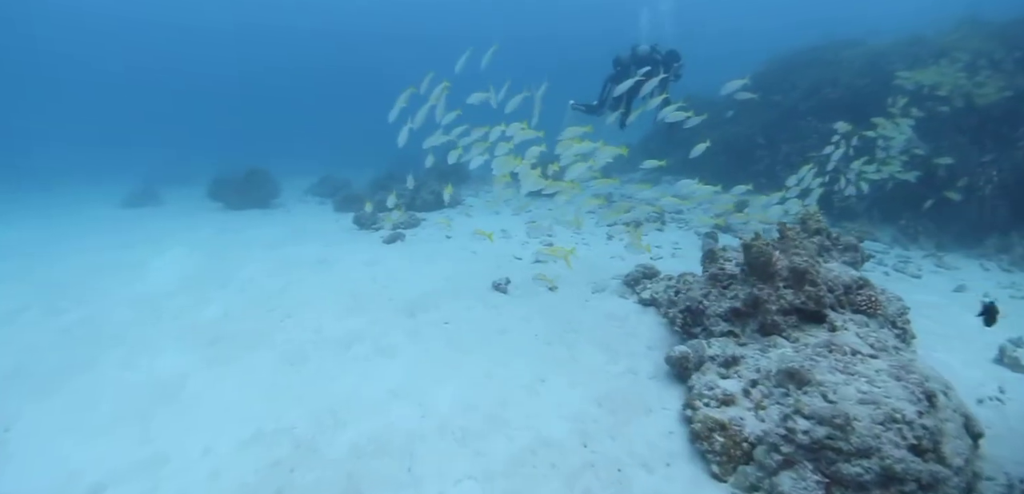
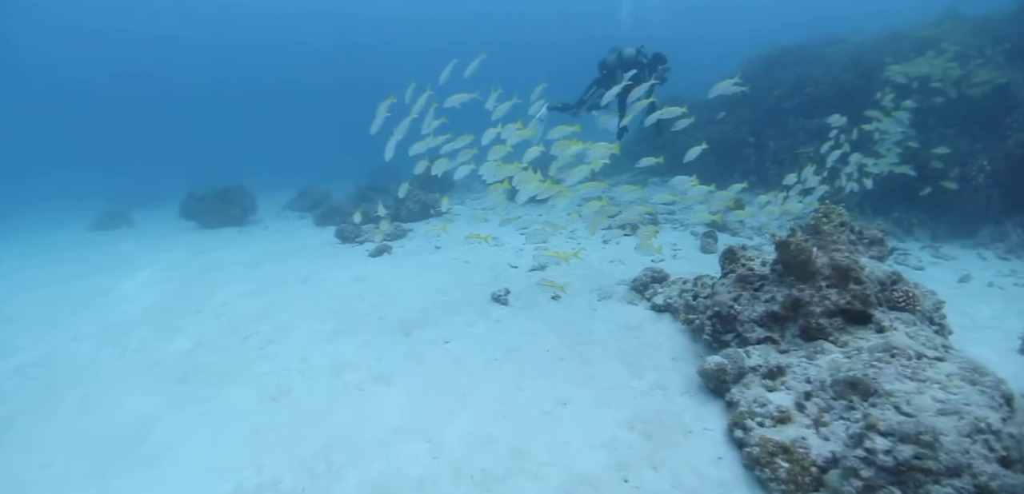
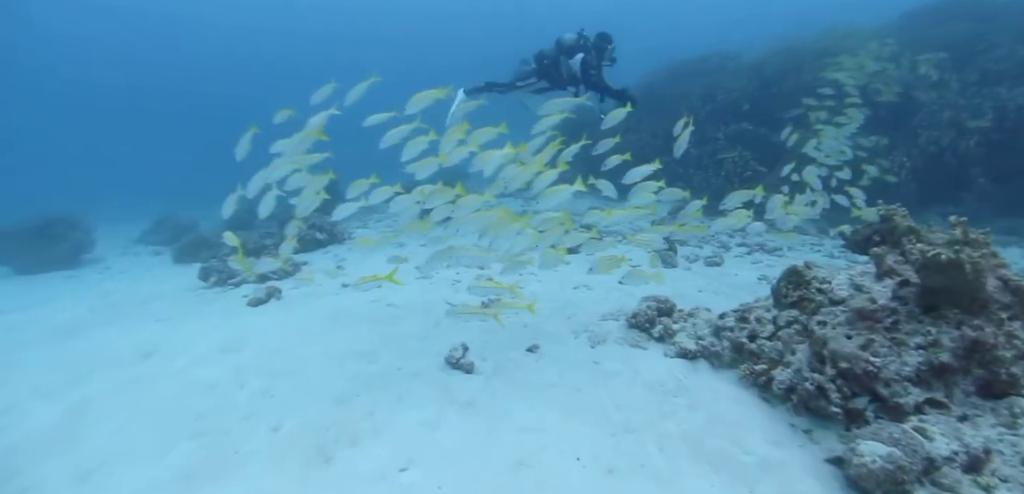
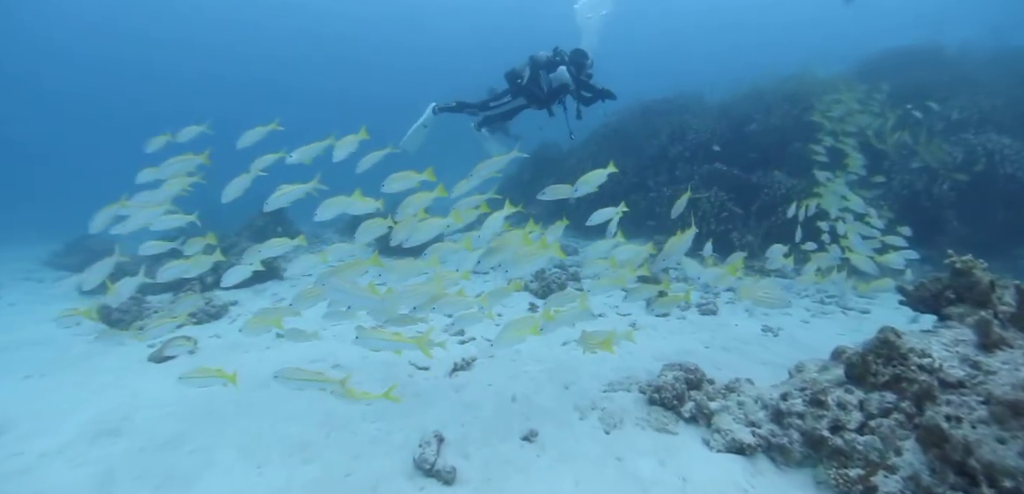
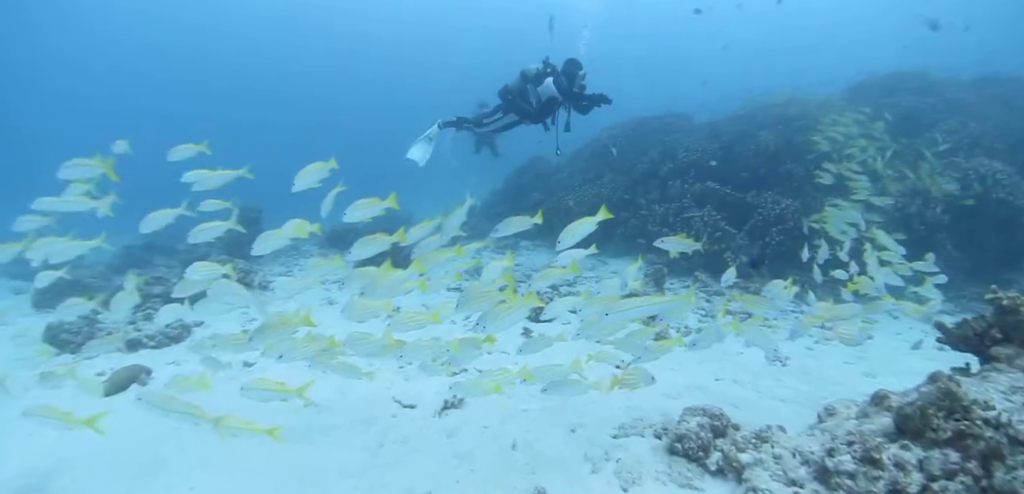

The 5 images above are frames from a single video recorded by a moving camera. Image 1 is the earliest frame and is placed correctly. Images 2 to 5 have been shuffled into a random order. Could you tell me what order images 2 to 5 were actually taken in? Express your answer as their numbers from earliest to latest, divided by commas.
2, 3, 4, 5
